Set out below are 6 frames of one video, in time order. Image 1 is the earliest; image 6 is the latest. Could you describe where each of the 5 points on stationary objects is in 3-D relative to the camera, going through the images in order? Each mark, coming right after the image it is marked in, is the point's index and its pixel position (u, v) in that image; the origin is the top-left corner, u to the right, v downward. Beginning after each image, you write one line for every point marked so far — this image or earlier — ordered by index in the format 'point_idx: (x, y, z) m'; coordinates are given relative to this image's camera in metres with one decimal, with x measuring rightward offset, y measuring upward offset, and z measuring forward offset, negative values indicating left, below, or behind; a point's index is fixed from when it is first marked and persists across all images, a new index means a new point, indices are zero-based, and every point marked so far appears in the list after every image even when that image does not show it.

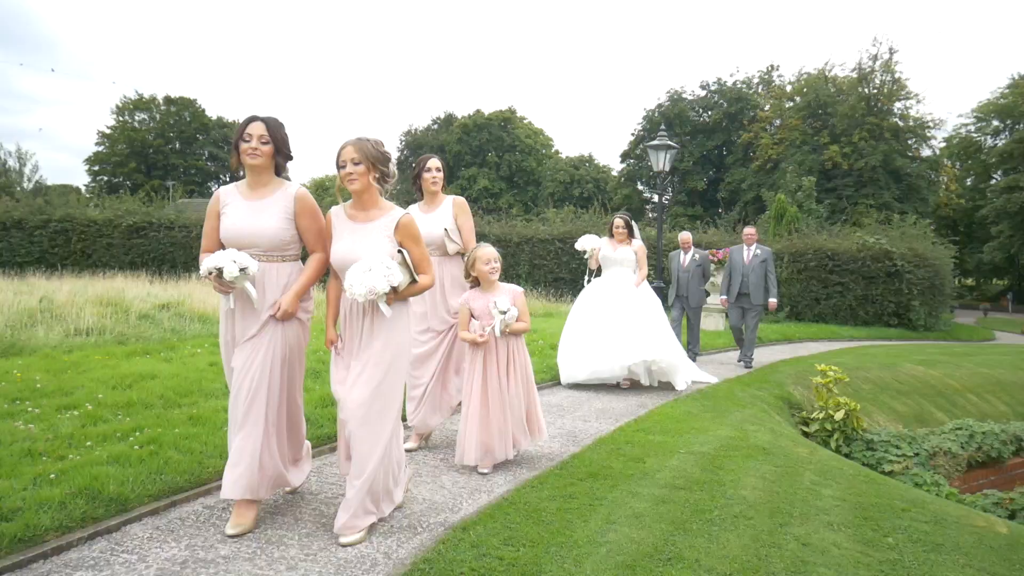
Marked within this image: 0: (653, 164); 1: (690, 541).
0: (+2.5, +2.2, +14.2) m
1: (+0.8, -1.1, +3.5) m
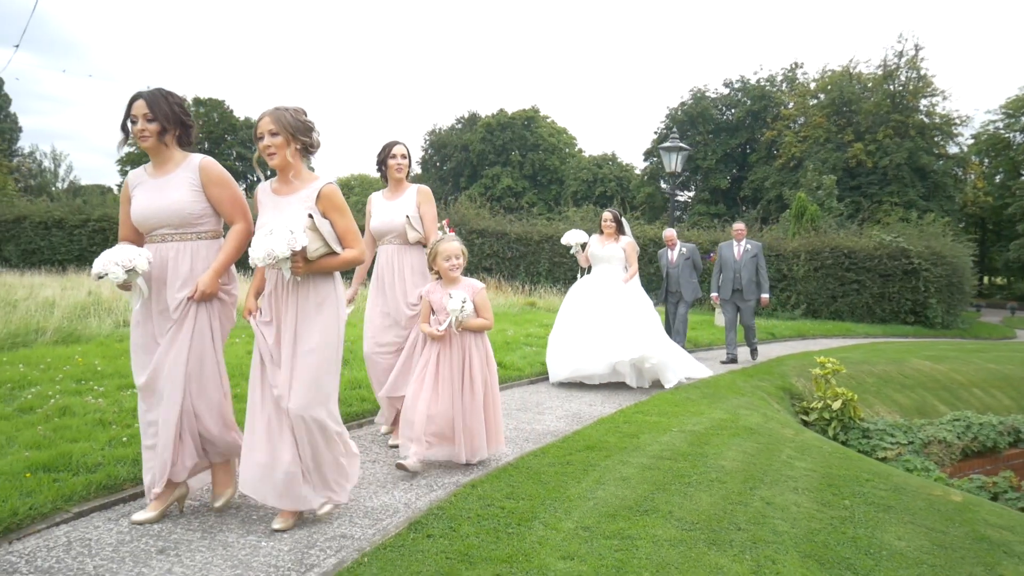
0: (+2.8, +2.3, +14.7) m
1: (+0.8, -1.1, +4.1) m
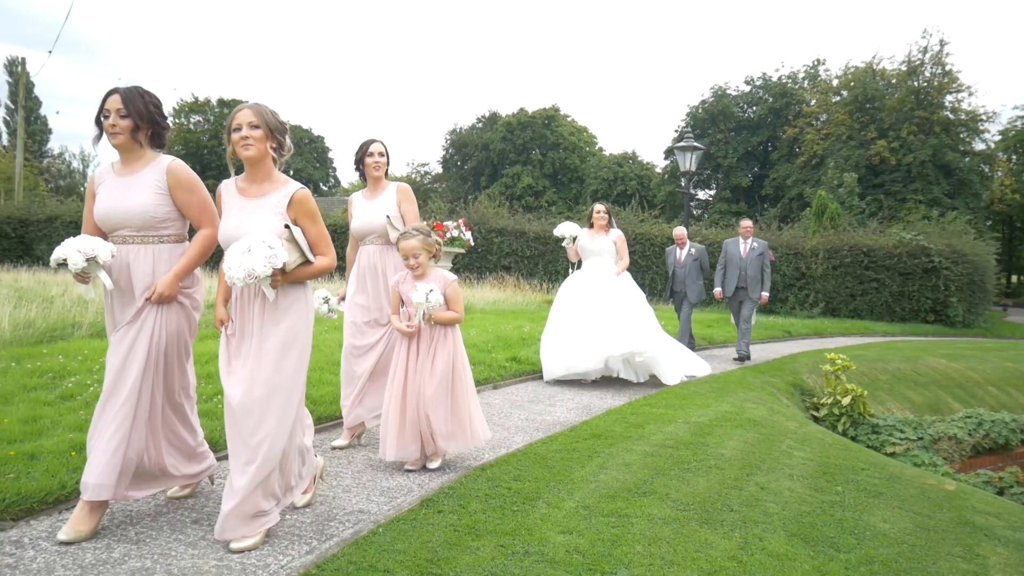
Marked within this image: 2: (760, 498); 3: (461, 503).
0: (+3.2, +2.3, +14.9) m
1: (+0.8, -1.1, +4.3) m
2: (+1.3, -1.1, +4.2) m
3: (-0.2, -1.0, +3.8) m
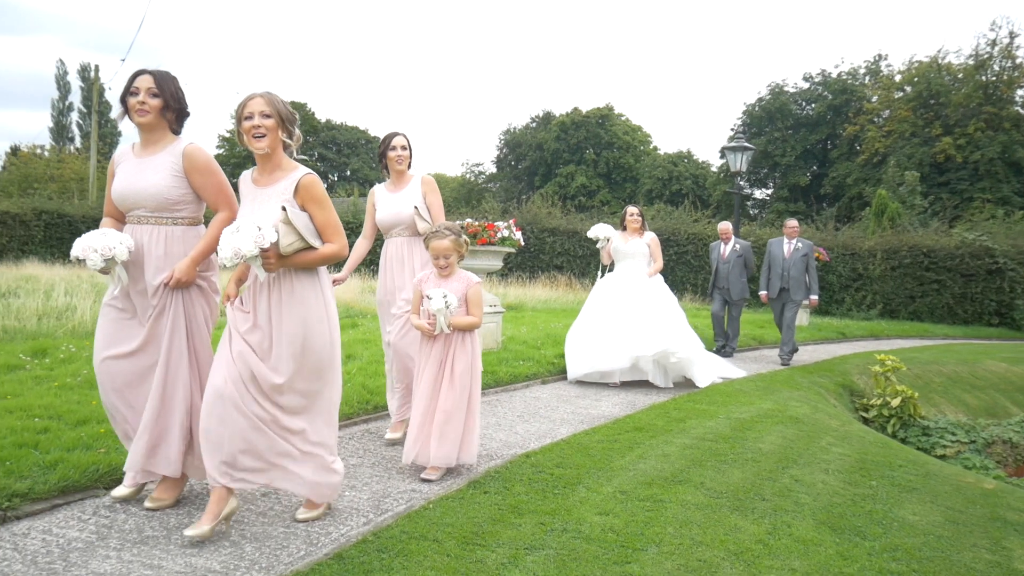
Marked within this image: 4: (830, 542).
0: (+4.1, +2.3, +14.9) m
1: (+1.1, -1.1, +4.5) m
2: (+1.5, -1.1, +4.4) m
3: (0.0, -1.0, +4.1) m
4: (+1.4, -1.1, +3.6) m
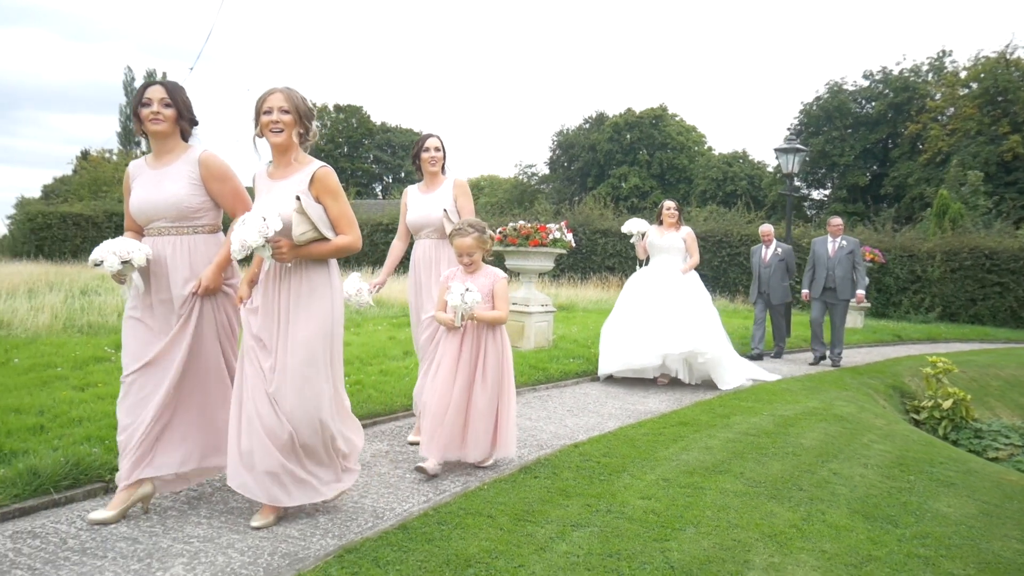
0: (+5.1, +2.3, +14.9) m
1: (+1.4, -1.1, +4.8) m
2: (+1.8, -1.1, +4.6) m
3: (+0.2, -1.0, +4.3) m
4: (+1.7, -1.1, +3.8) m
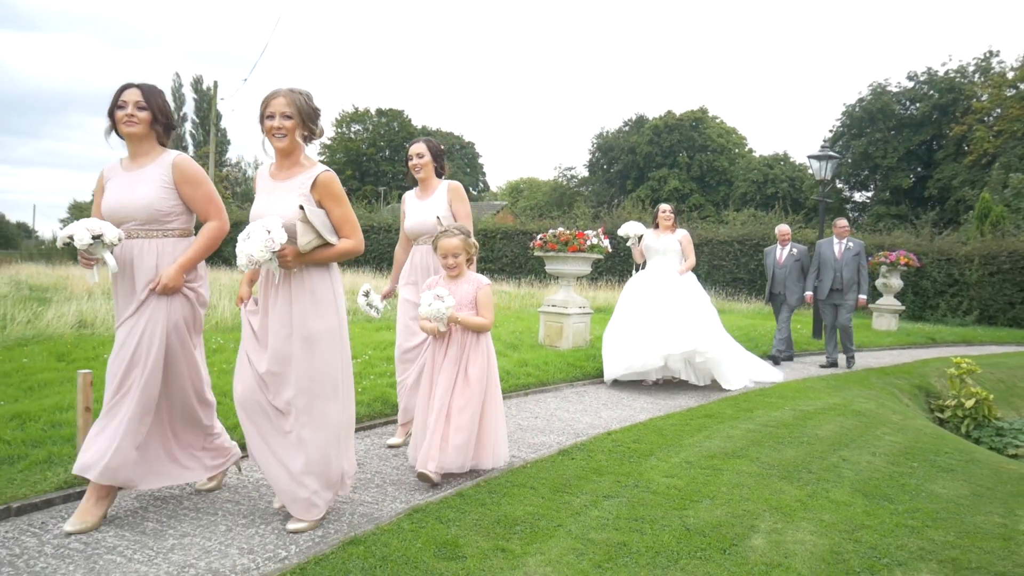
0: (+5.9, +2.2, +15.3) m
1: (+1.6, -1.1, +5.3) m
2: (+2.1, -1.1, +5.1) m
3: (+0.5, -1.0, +4.9) m
4: (+1.9, -1.2, +4.3) m
